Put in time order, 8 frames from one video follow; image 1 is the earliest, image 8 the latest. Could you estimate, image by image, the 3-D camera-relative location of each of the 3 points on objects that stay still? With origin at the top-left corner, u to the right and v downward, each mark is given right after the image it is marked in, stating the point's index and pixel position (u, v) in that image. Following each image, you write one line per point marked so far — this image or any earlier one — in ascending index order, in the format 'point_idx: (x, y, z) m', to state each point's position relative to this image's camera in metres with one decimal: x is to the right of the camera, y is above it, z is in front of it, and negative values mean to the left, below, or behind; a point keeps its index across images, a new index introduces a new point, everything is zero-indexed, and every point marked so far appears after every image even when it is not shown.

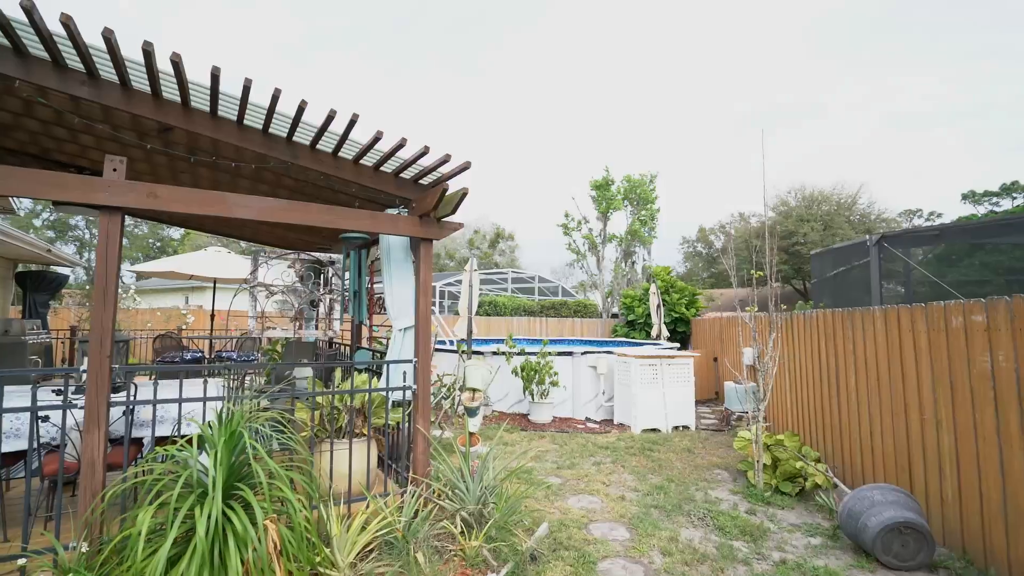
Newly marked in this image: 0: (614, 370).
0: (+1.7, -1.3, +8.1) m
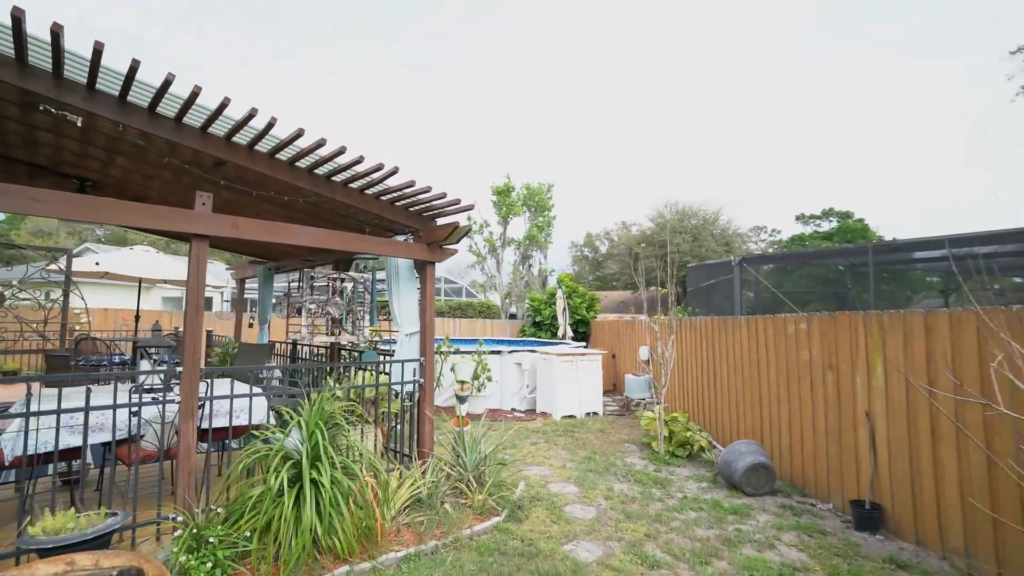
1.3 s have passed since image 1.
0: (+0.5, -1.5, +9.3) m
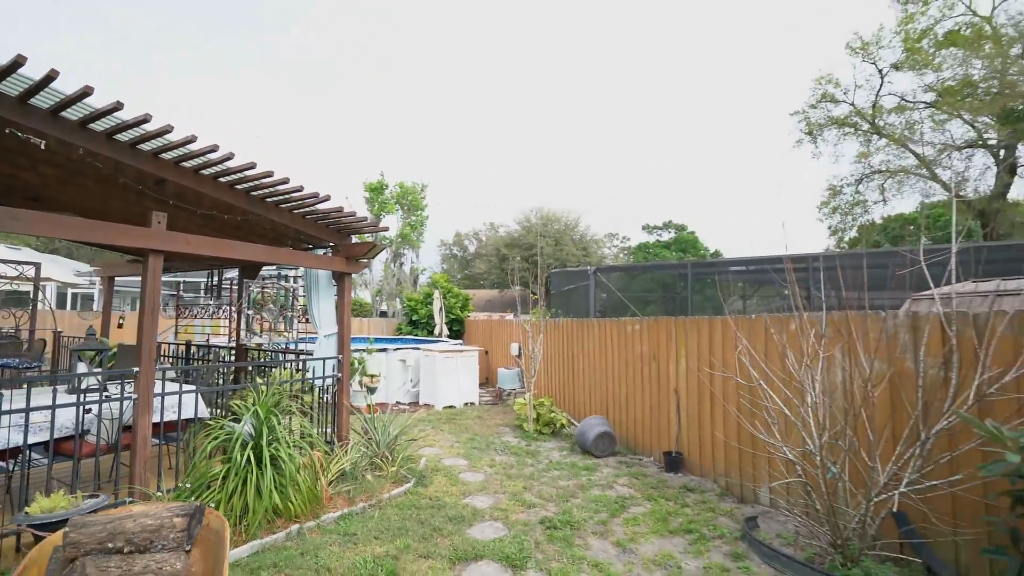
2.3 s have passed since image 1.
0: (-1.9, -1.5, +10.2) m
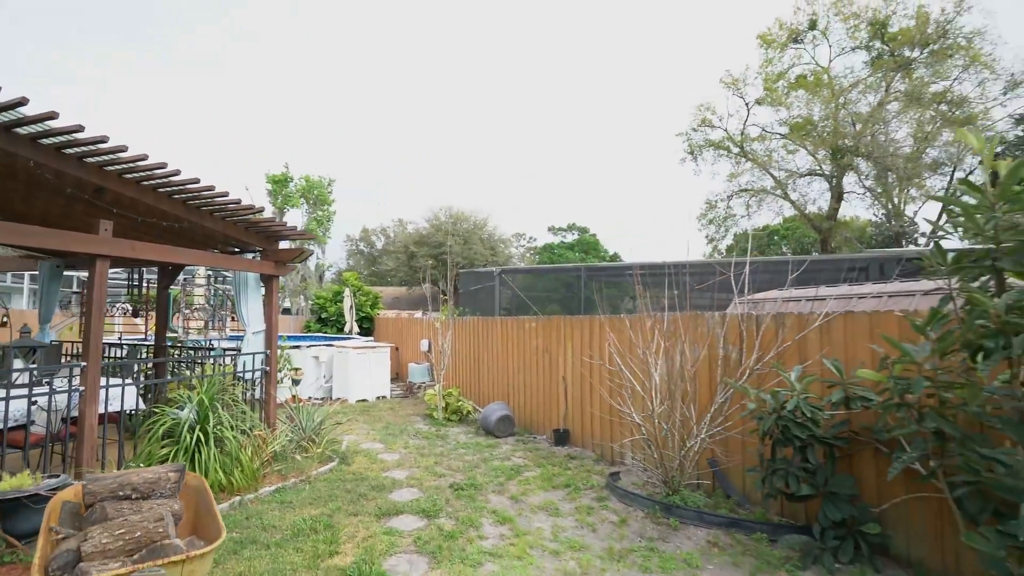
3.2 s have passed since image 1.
0: (-3.8, -1.5, +10.5) m
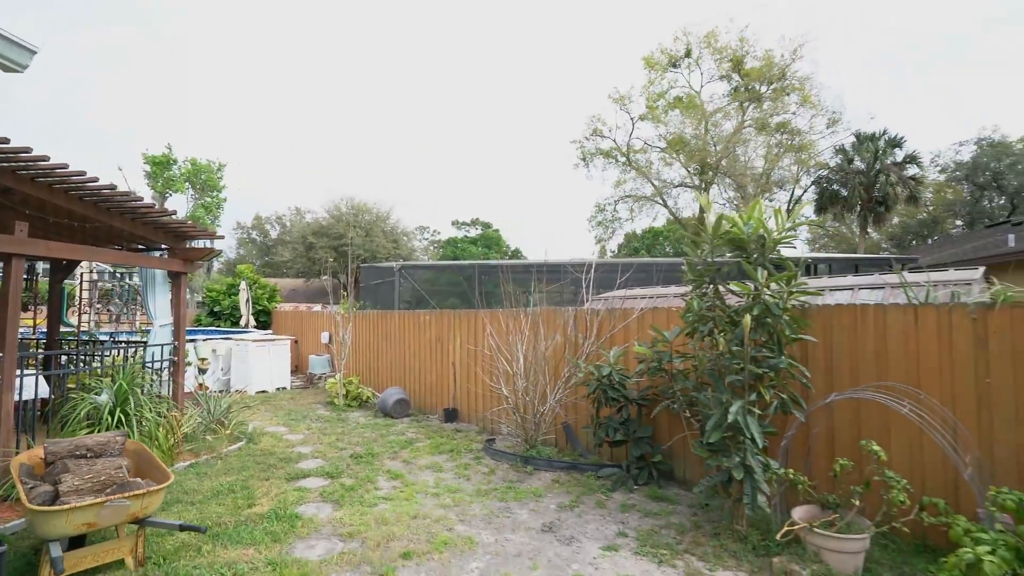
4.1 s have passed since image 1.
0: (-6.0, -1.4, +10.7) m
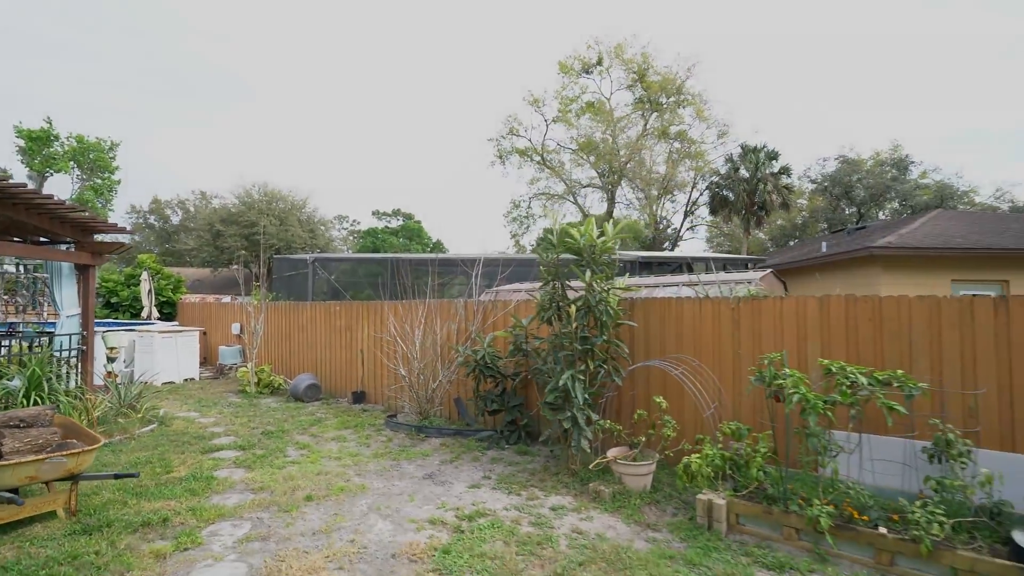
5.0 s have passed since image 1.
0: (-8.0, -1.2, +10.6) m
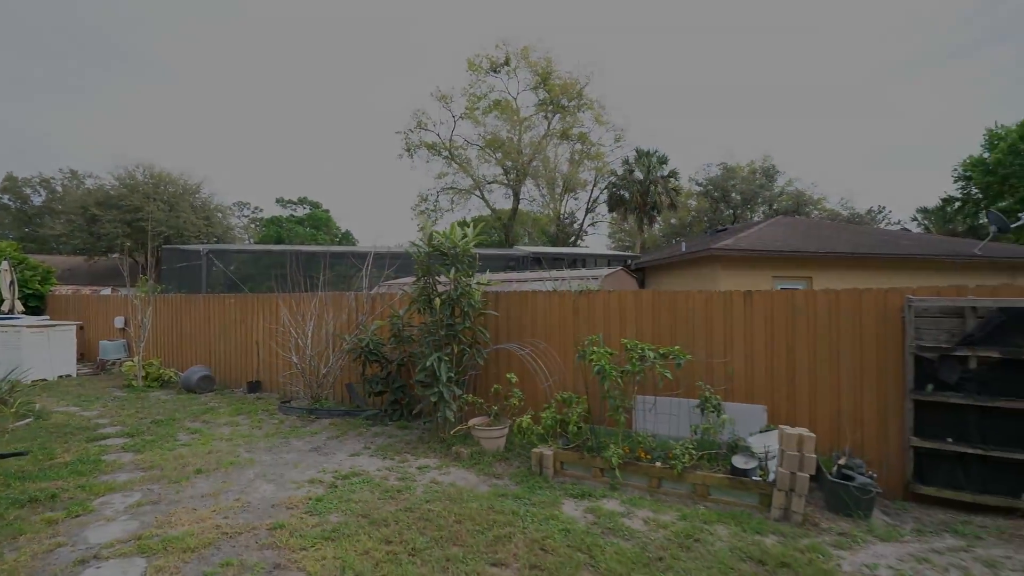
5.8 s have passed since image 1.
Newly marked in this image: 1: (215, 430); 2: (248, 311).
0: (-10.2, -1.0, +10.0) m
1: (-3.7, -1.8, +6.2) m
2: (-4.6, -0.4, +8.7) m
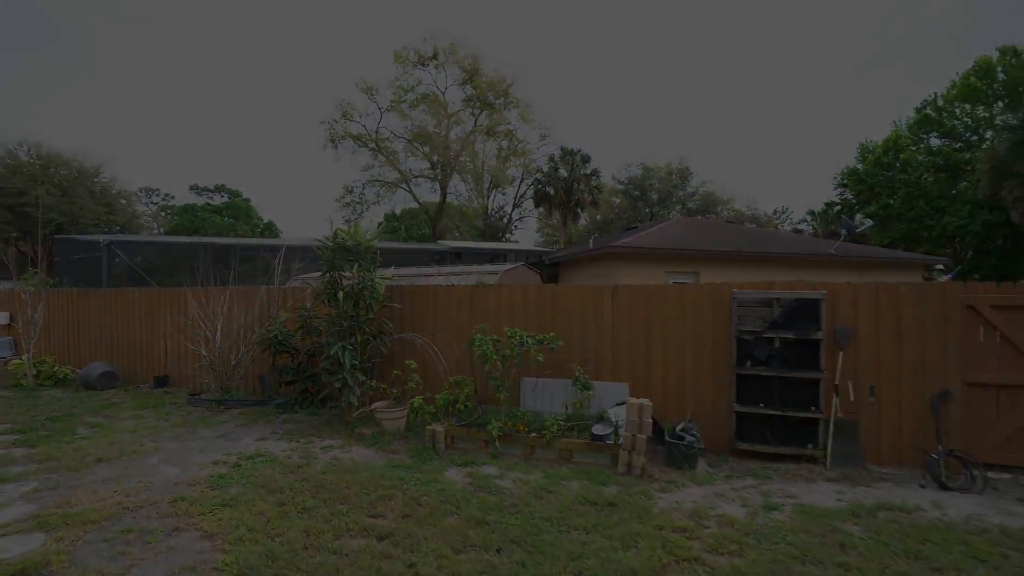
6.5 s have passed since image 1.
0: (-11.9, -0.9, +9.1) m
1: (-5.0, -1.7, +6.3) m
2: (-6.1, -0.3, +8.6) m
